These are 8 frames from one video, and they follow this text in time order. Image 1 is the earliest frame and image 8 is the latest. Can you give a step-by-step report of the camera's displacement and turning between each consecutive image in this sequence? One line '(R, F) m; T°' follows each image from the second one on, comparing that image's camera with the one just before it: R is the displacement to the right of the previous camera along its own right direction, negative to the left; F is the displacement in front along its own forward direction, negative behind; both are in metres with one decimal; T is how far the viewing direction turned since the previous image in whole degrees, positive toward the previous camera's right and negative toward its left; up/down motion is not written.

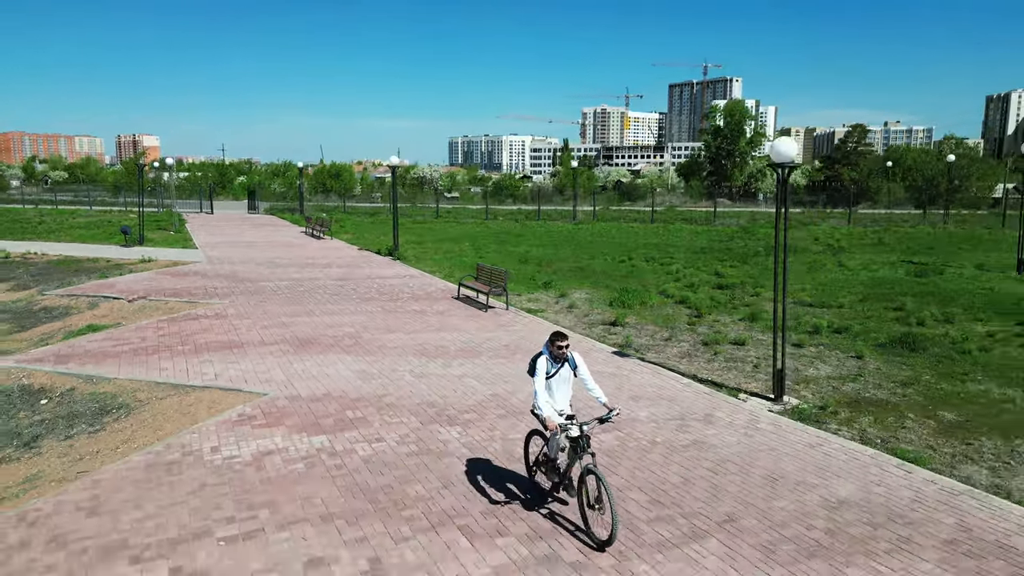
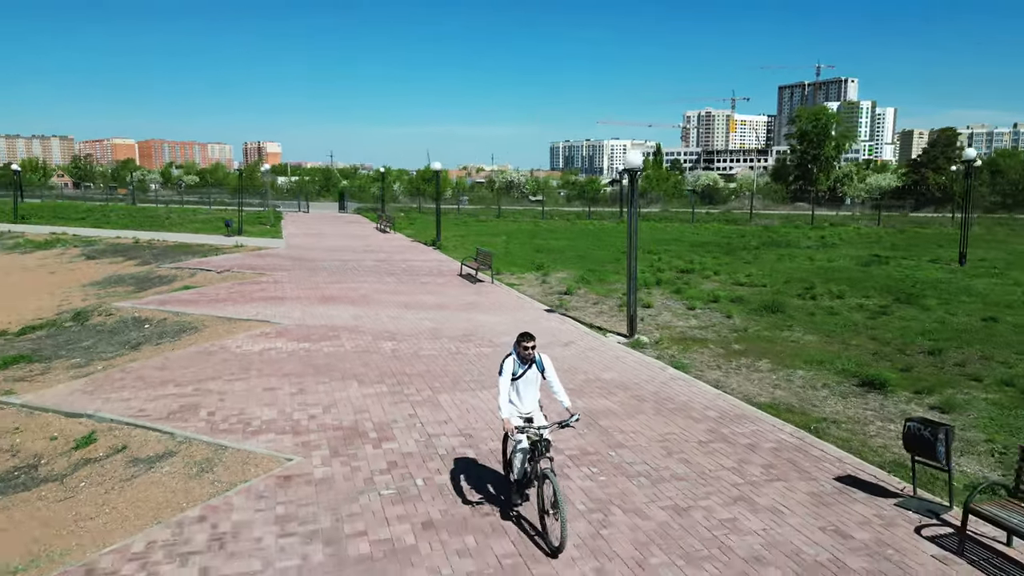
(+2.9, -3.5) m; -8°
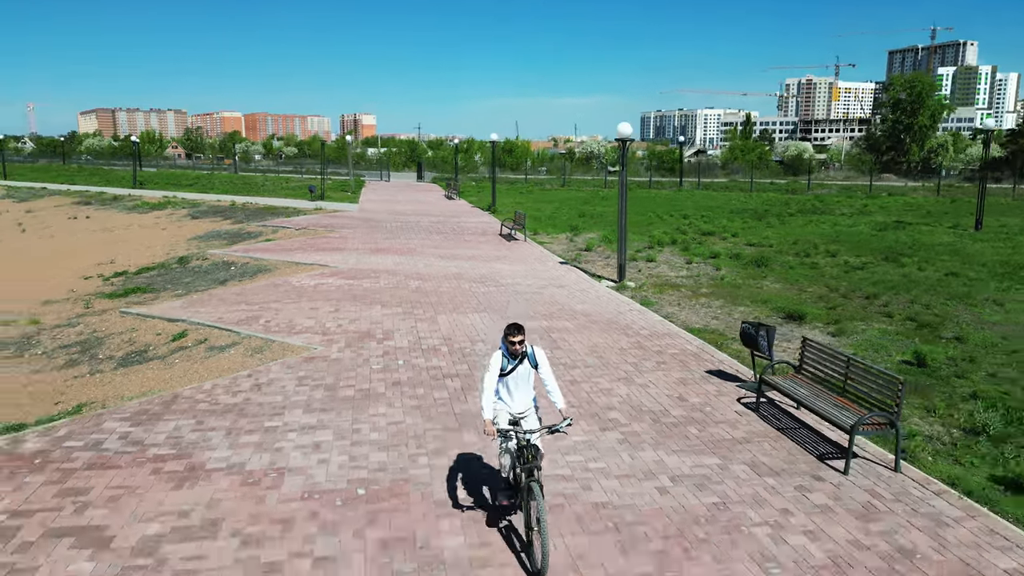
(+1.6, -2.2) m; -7°
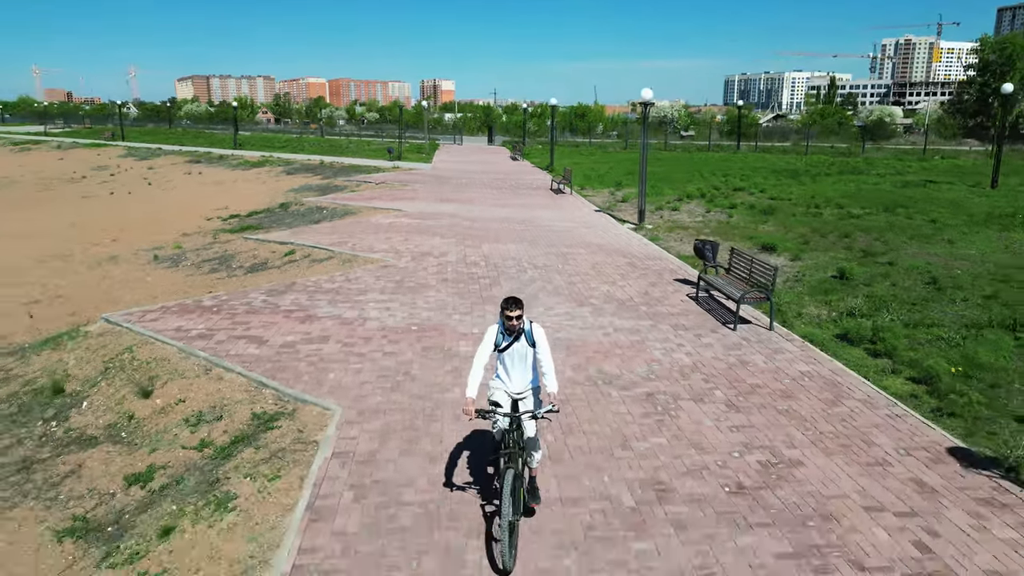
(+0.9, -3.0) m; -6°
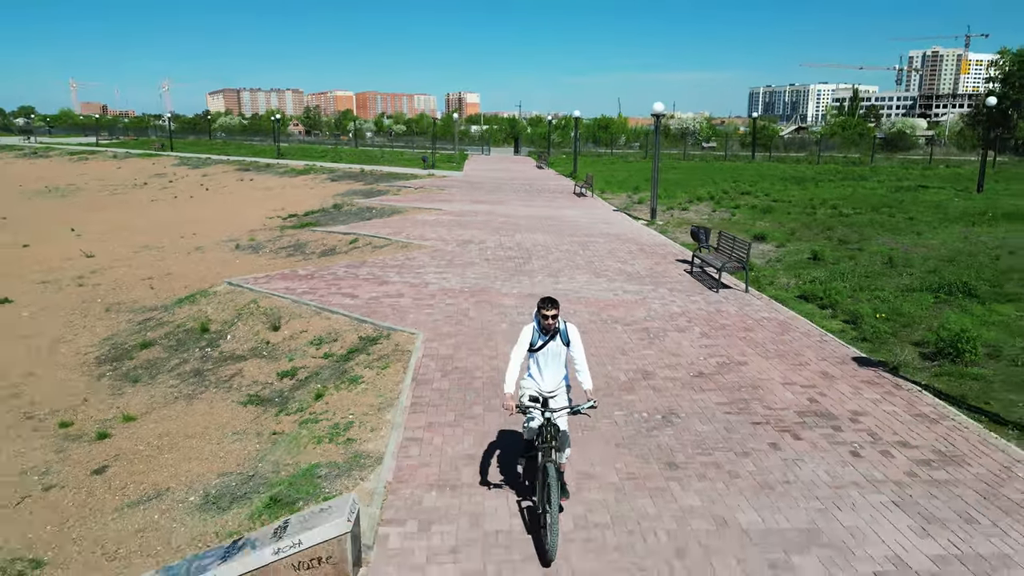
(-0.1, -2.5) m; -2°
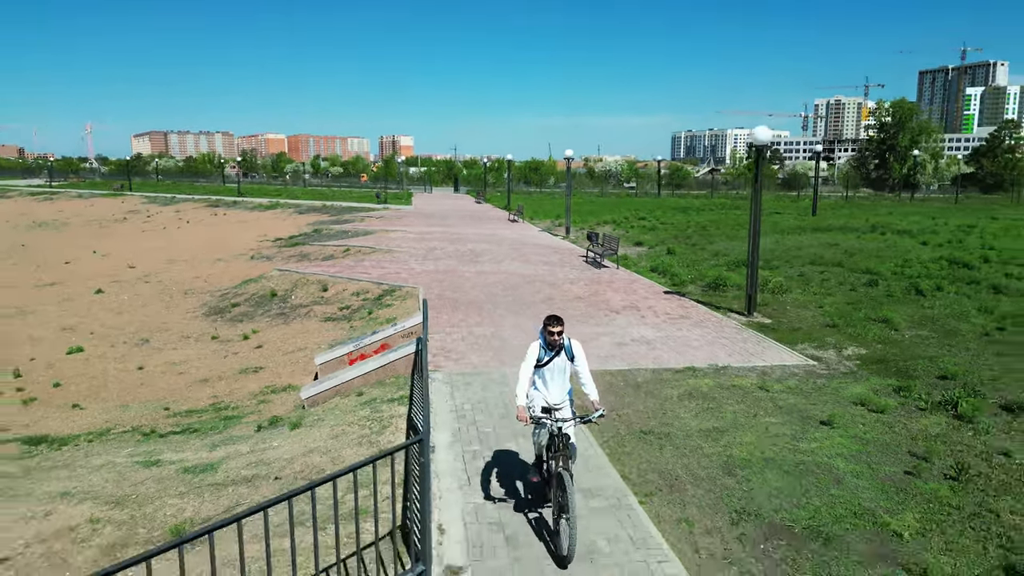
(-0.6, -6.1) m; +5°
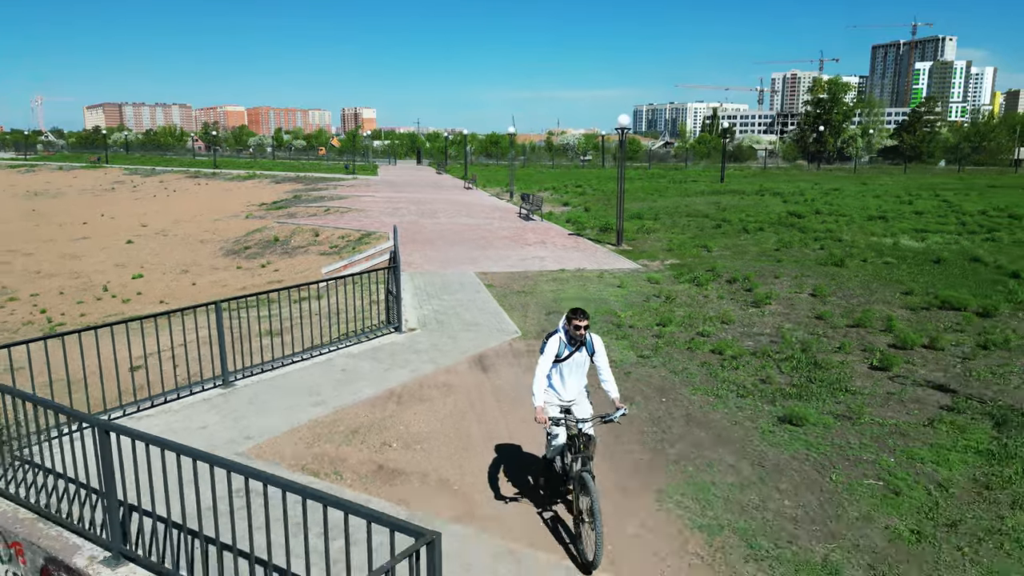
(+0.5, -5.4) m; +3°
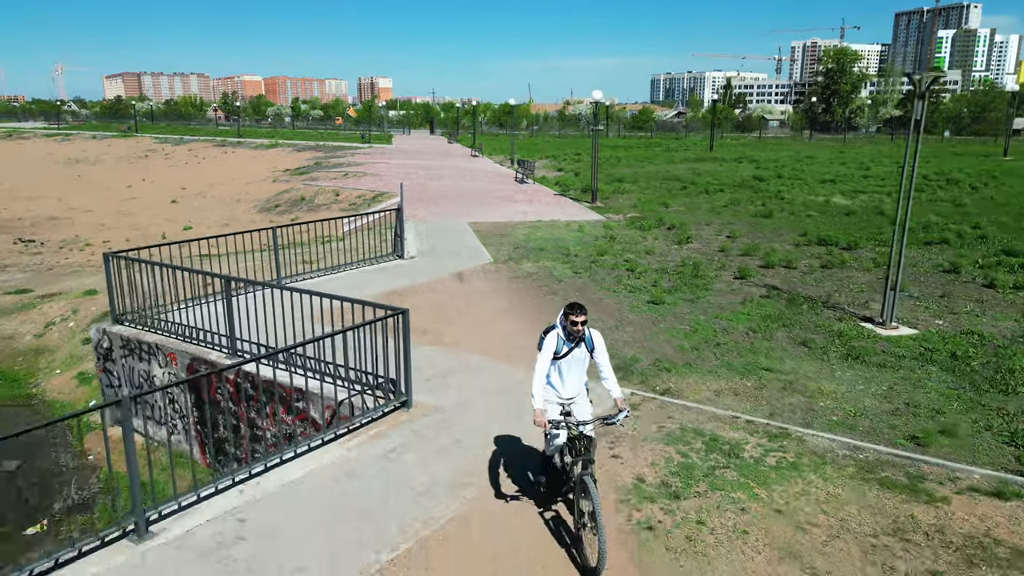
(+0.7, -3.2) m; -1°
